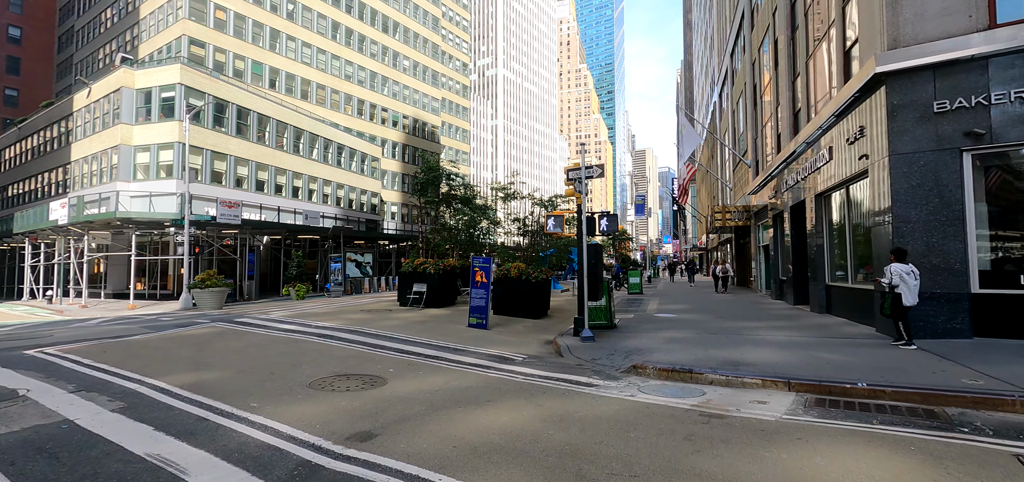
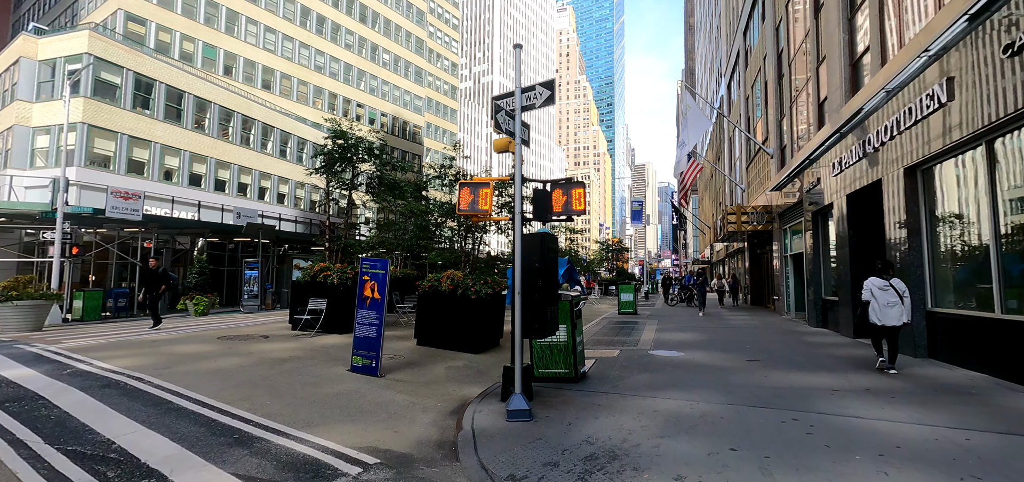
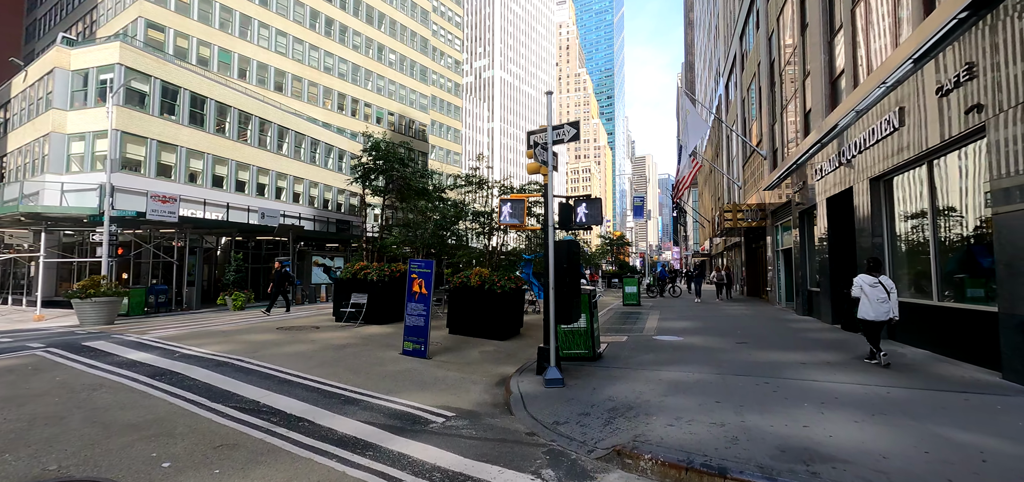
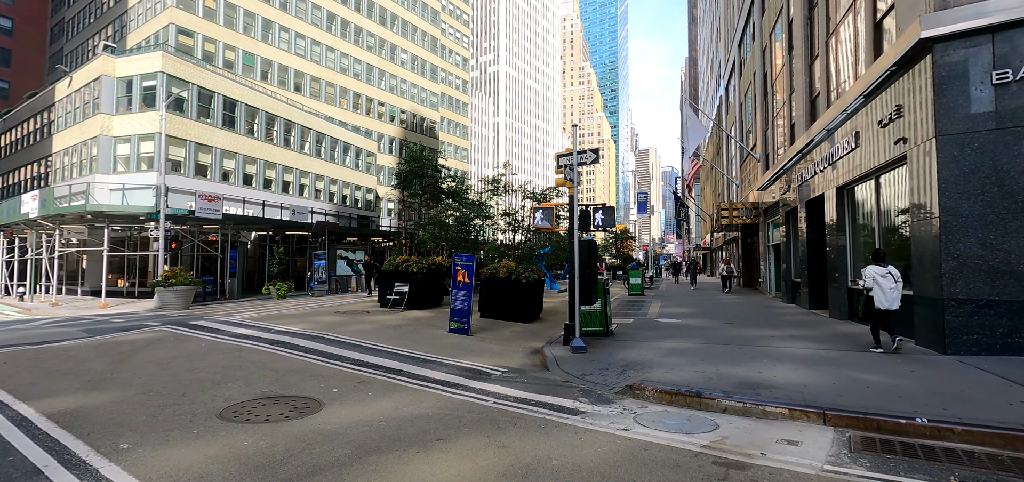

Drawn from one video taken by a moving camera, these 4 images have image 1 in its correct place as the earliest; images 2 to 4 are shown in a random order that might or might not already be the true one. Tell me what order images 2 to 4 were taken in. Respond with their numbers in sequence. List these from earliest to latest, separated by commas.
4, 3, 2
